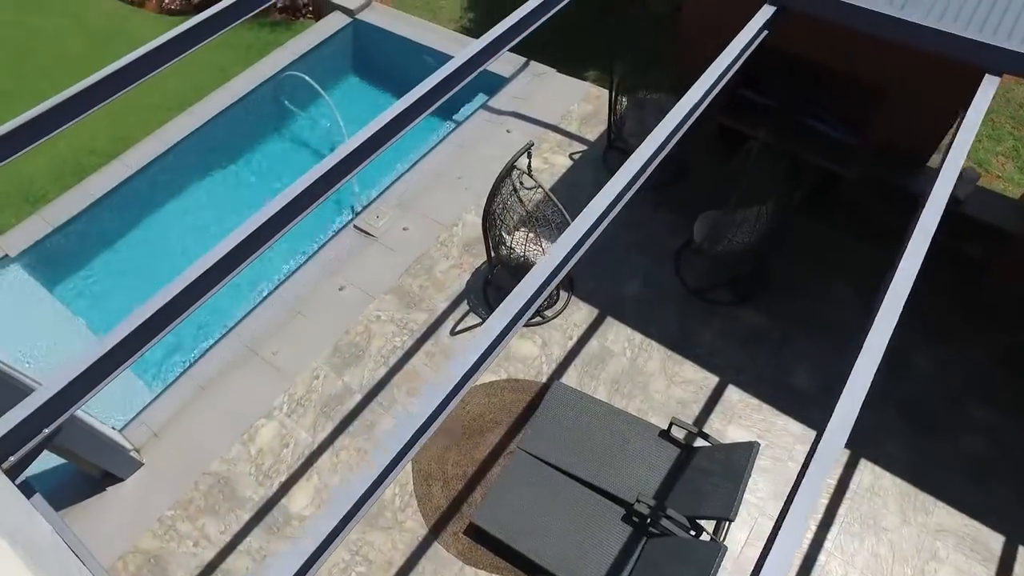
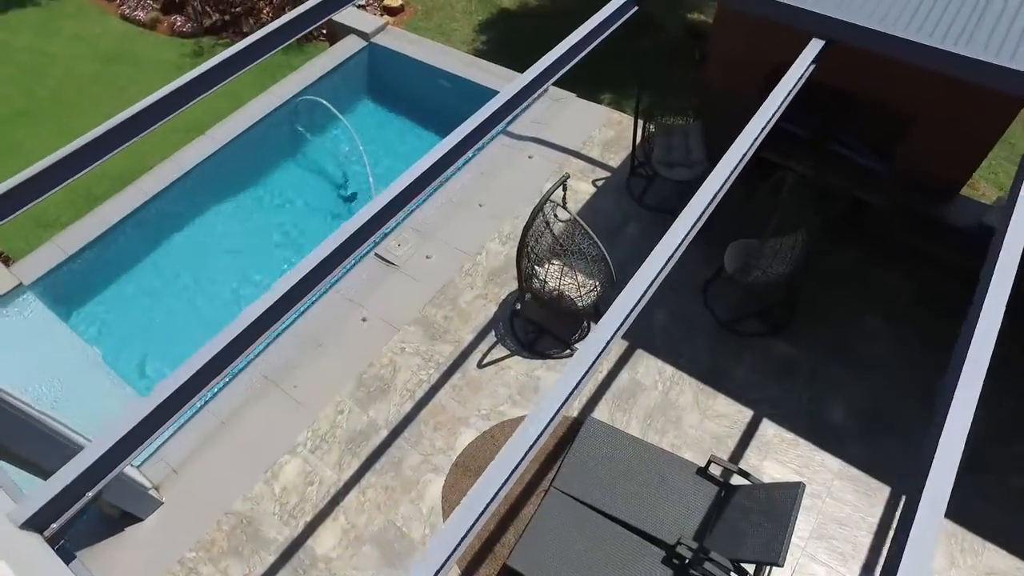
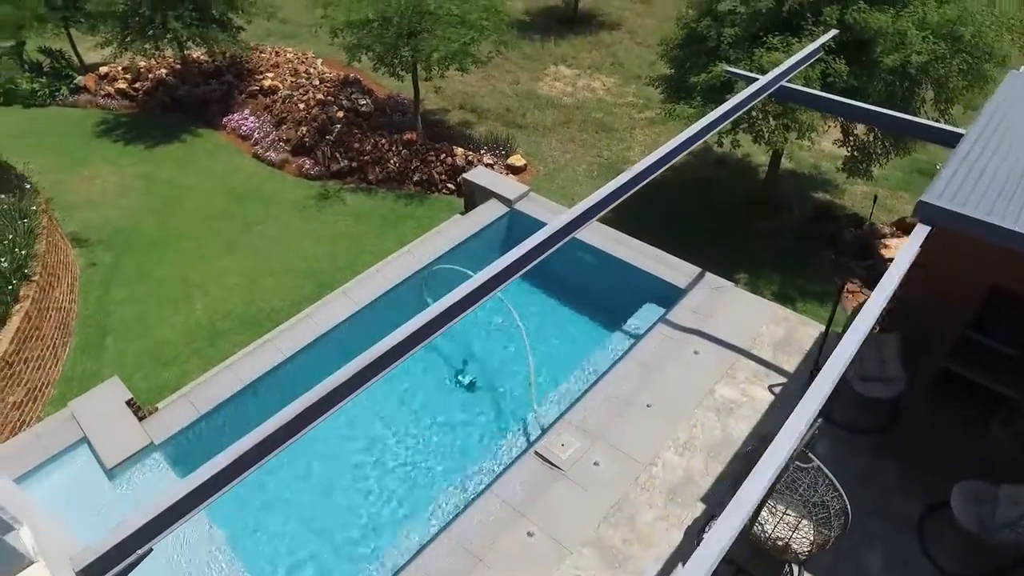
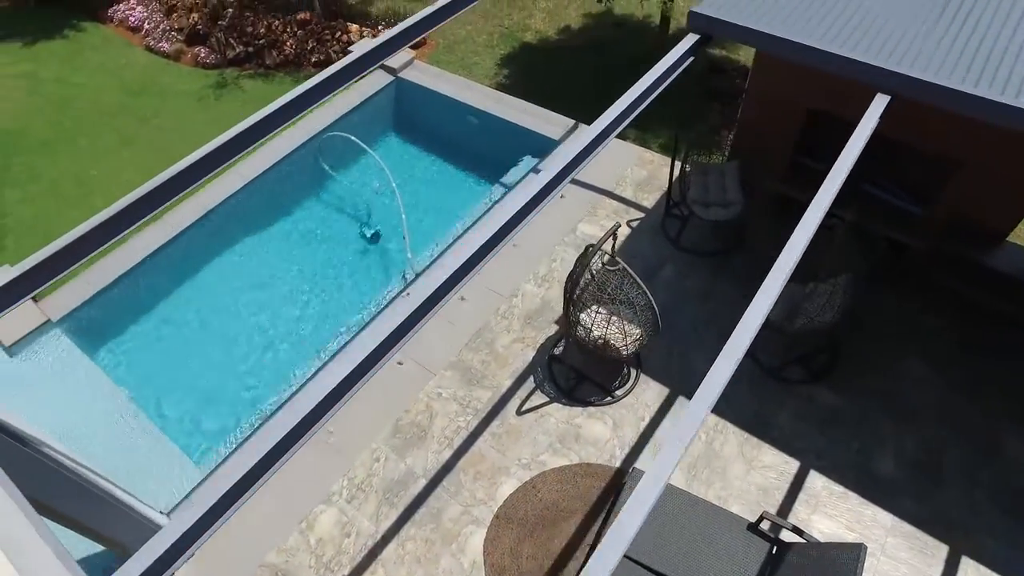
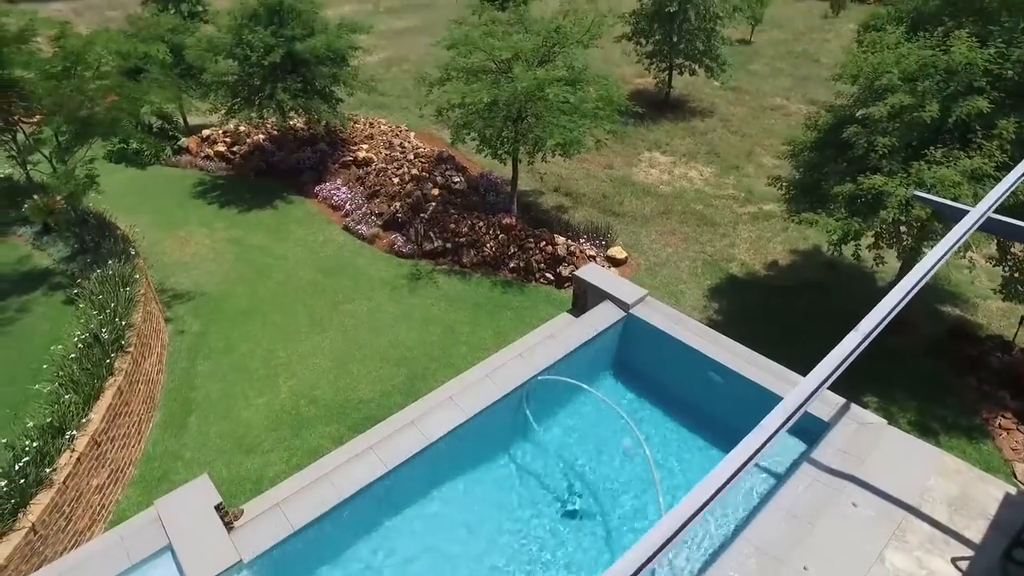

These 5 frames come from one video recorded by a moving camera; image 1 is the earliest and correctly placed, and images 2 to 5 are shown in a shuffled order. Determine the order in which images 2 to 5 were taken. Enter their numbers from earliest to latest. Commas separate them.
2, 4, 3, 5
